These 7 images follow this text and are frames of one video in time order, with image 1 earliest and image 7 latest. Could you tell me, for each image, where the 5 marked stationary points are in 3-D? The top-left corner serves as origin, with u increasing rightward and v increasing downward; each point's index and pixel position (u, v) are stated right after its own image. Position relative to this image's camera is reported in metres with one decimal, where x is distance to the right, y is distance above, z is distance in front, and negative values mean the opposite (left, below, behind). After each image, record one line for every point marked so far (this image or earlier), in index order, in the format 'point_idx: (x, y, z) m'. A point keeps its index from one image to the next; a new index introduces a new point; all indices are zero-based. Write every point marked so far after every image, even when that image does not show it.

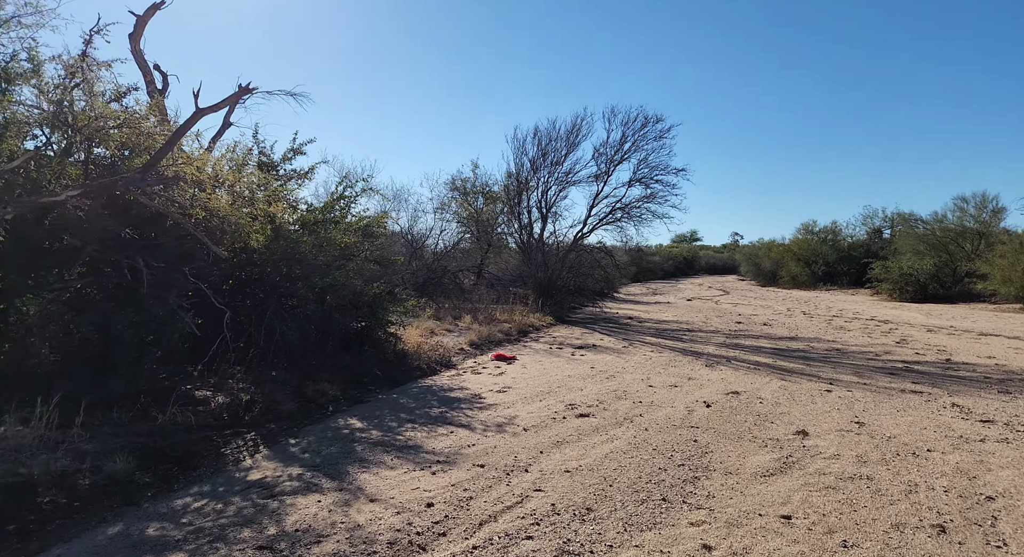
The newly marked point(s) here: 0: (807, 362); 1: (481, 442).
0: (+5.4, -1.5, +9.0) m
1: (-0.2, -1.2, +3.7) m
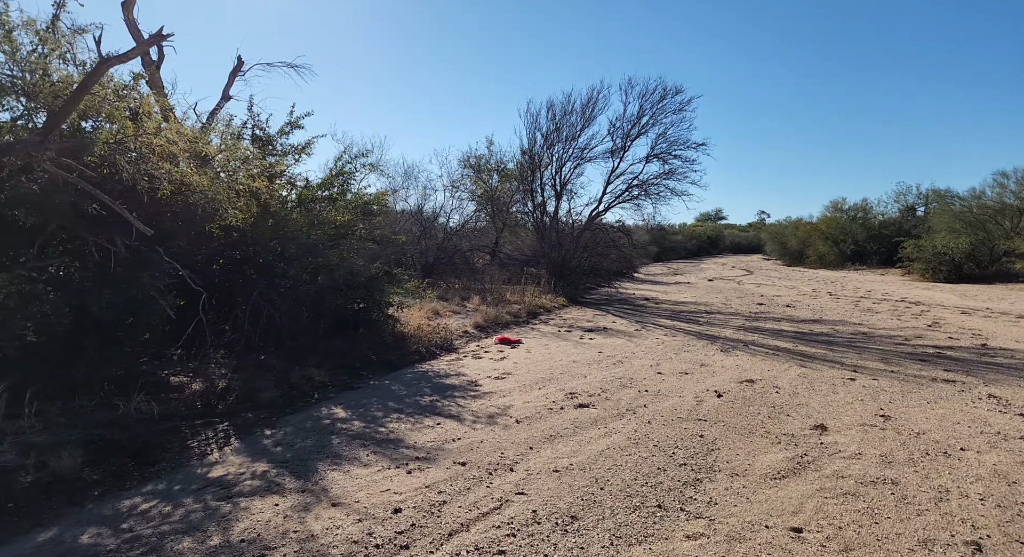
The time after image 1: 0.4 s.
0: (+5.5, -1.2, +8.6) m
1: (-0.3, -1.1, +3.5) m
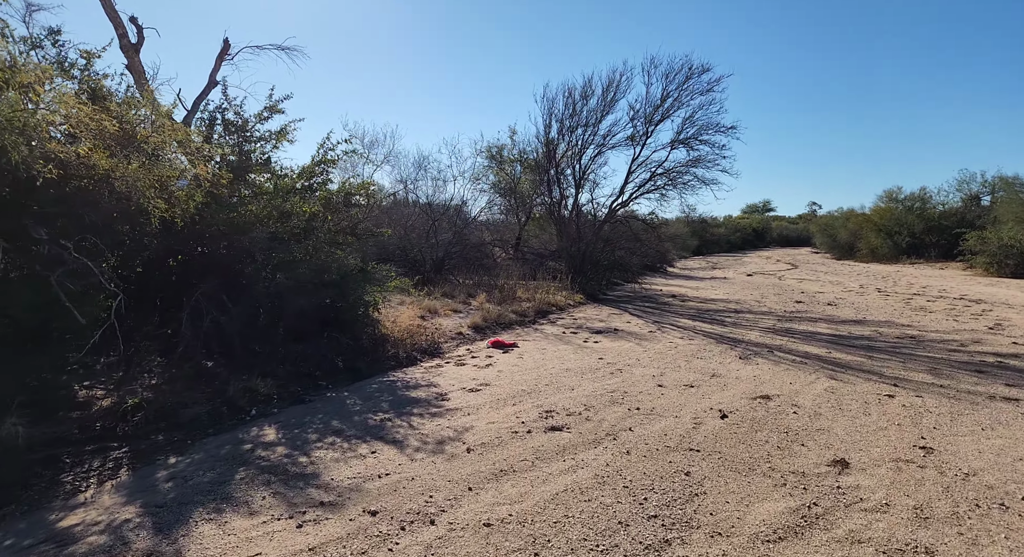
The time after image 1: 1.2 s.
0: (+5.5, -1.2, +7.6) m
1: (-0.7, -1.1, +3.0) m
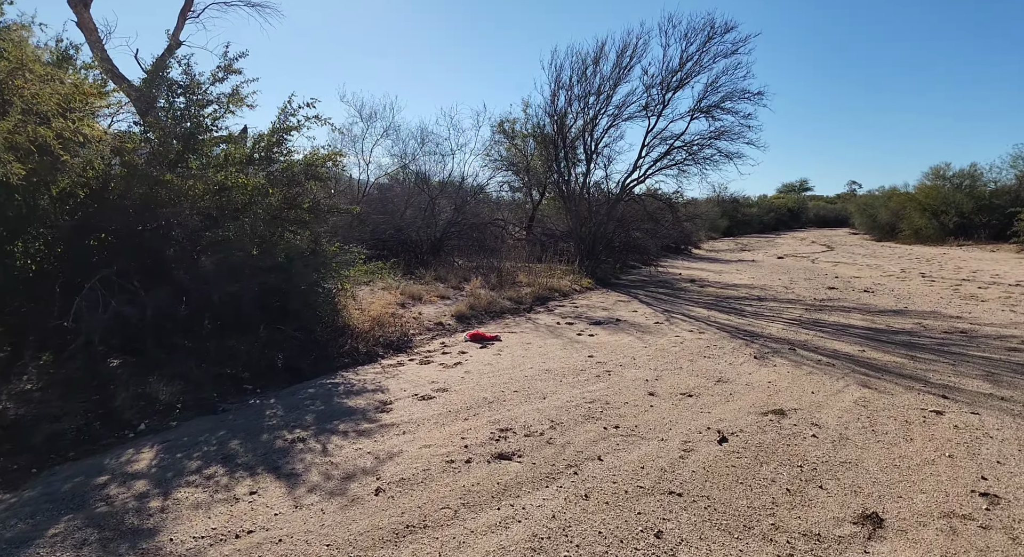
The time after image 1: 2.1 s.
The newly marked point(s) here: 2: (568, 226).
0: (+5.3, -1.0, +6.6) m
1: (-1.1, -1.1, +2.3) m
2: (+1.7, +1.6, +14.6) m
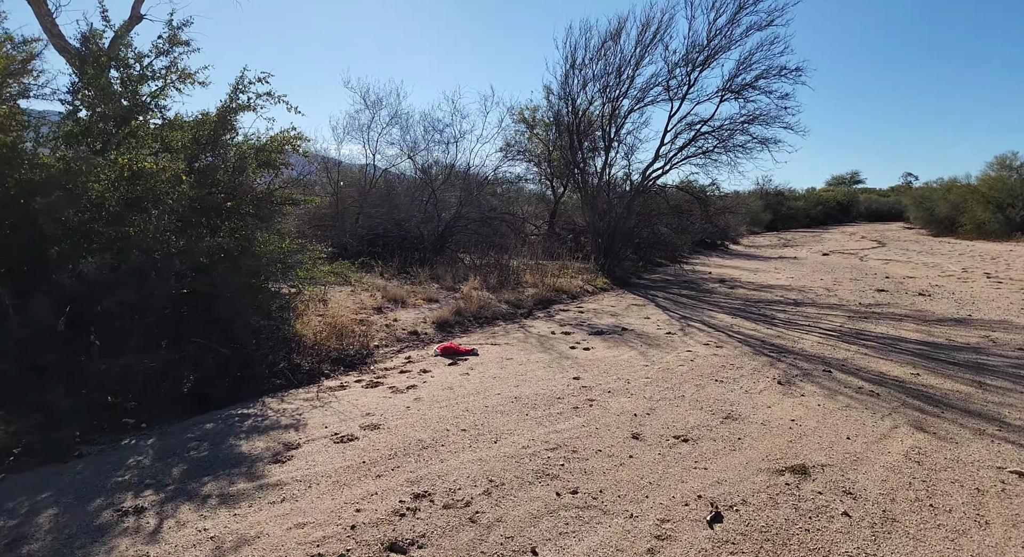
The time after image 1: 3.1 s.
0: (+5.1, -1.1, +5.4) m
1: (-1.6, -1.2, +1.5) m
2: (+2.0, +1.6, +13.6) m
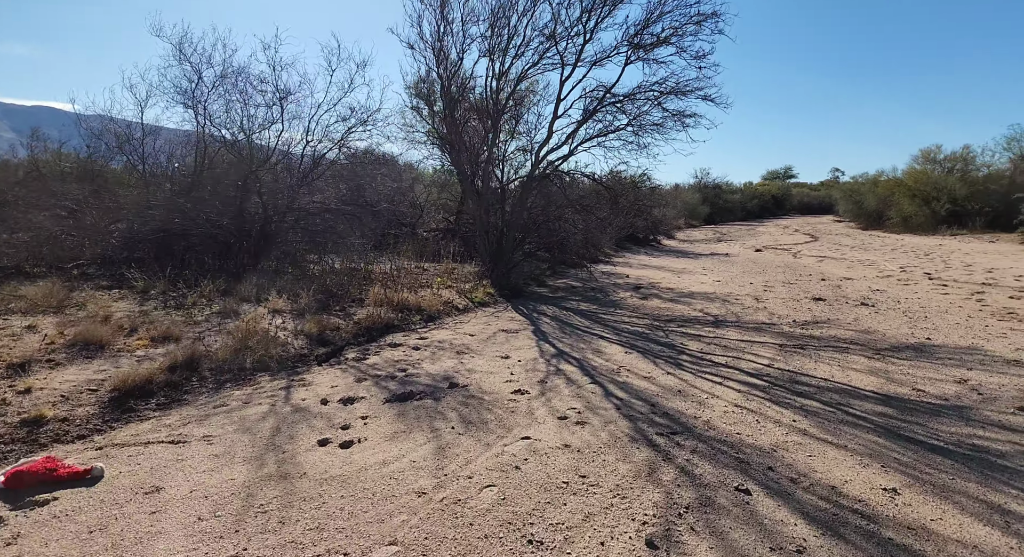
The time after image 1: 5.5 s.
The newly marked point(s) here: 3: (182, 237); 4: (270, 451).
0: (+3.1, -1.4, +3.2) m
1: (-3.2, -1.6, -1.3) m
2: (-0.8, +1.4, +11.0) m
3: (-5.5, +0.7, +8.3) m
4: (-1.6, -1.1, +3.3) m
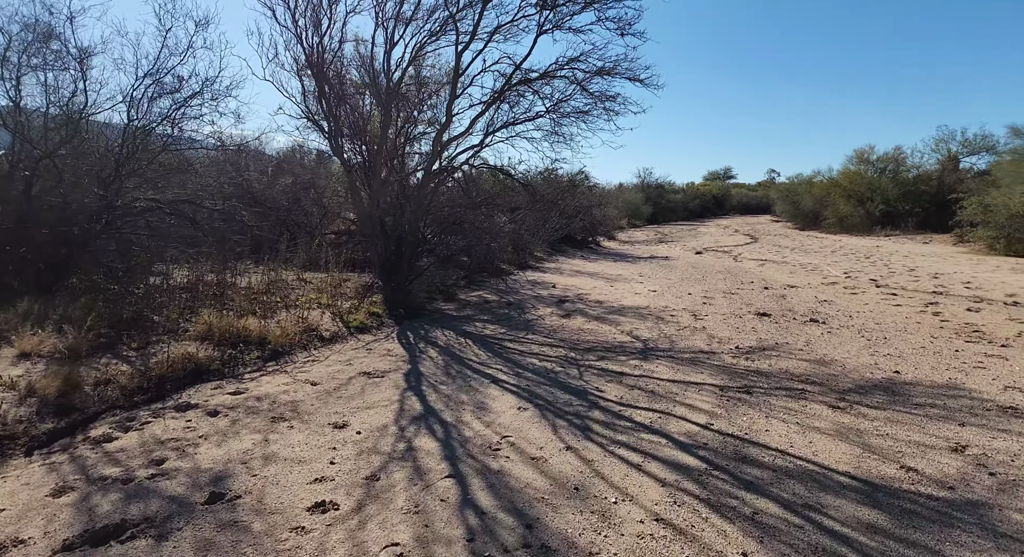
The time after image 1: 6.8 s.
0: (+2.1, -1.6, +1.8) m
1: (-3.8, -1.9, -3.3) m
2: (-2.6, +1.2, +9.2) m
3: (-7.0, +0.4, +6.0) m
4: (-2.6, -1.4, +1.5) m
